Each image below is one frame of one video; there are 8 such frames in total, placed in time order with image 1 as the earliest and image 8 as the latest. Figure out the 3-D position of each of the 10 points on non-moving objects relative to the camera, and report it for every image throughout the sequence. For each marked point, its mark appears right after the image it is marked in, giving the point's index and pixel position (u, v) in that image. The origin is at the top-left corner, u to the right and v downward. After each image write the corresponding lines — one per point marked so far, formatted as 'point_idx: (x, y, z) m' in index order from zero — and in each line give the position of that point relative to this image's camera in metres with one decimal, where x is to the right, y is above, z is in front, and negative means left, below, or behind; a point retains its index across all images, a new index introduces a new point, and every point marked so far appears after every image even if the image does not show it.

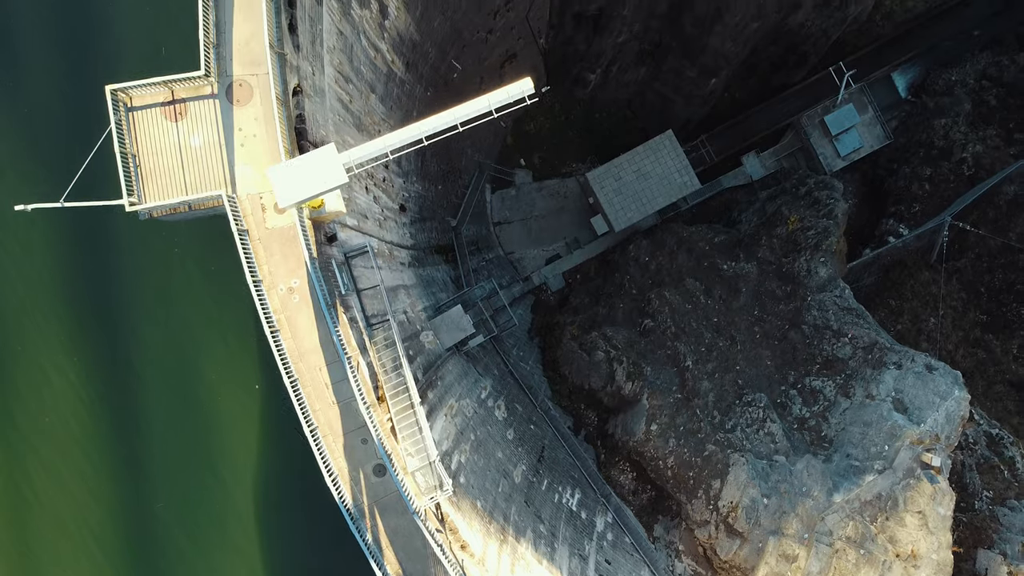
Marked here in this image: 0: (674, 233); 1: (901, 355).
0: (+2.8, +1.0, +13.7) m
1: (+5.0, -1.0, +10.4) m
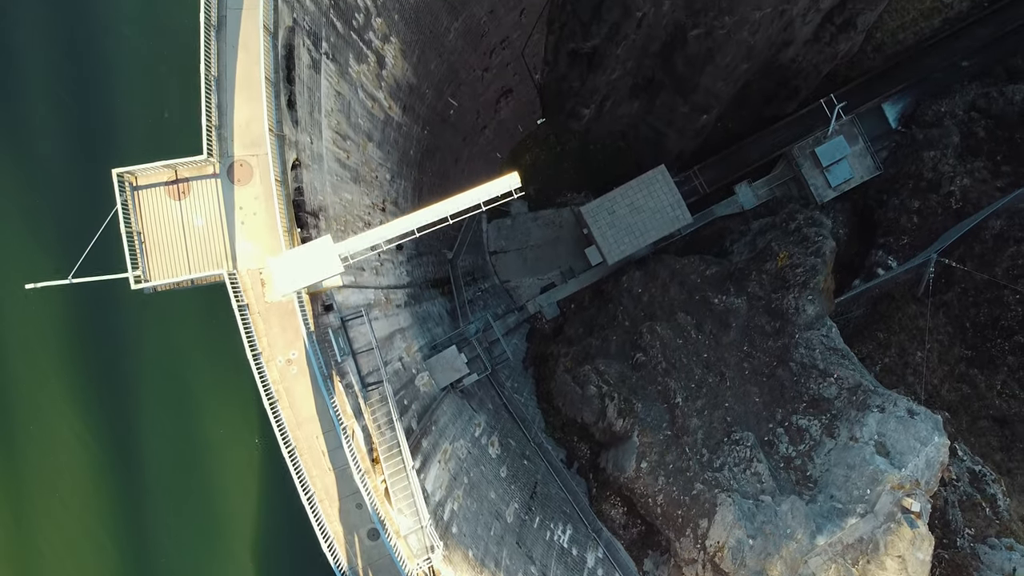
0: (+2.7, +0.4, +13.9) m
1: (+4.9, -1.5, +10.7) m
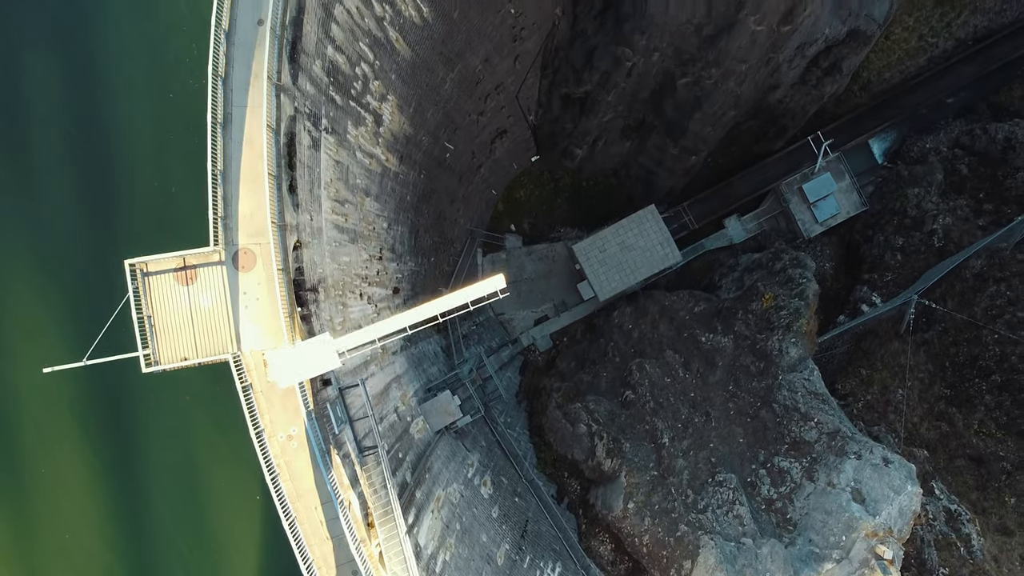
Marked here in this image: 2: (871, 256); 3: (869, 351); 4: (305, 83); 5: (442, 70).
0: (+2.6, -0.2, +14.3) m
1: (+4.8, -2.2, +11.1) m
2: (+7.0, +0.6, +15.8) m
3: (+6.3, -1.1, +14.3) m
4: (-2.0, +1.9, +7.6) m
5: (-1.0, +3.3, +12.0) m
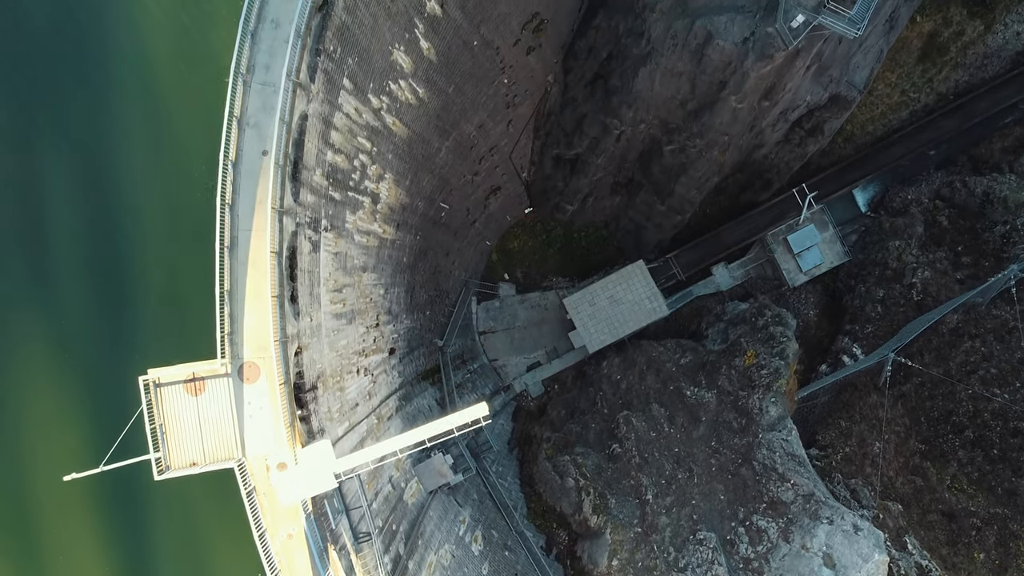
0: (+2.4, -1.2, +14.8) m
1: (+4.7, -3.2, +11.6) m
2: (+6.9, -0.4, +16.3) m
3: (+6.2, -2.1, +14.8) m
4: (-2.1, +0.9, +8.1) m
5: (-1.2, +2.3, +12.5) m
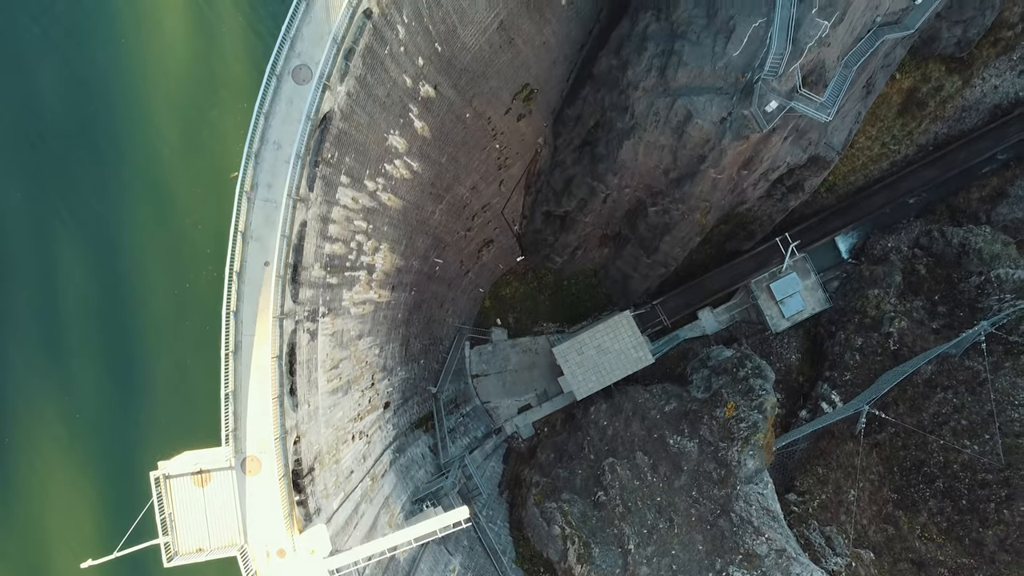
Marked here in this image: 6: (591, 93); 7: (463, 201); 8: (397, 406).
0: (+2.3, -2.2, +15.4) m
1: (+4.5, -4.2, +12.2) m
2: (+6.7, -1.4, +16.9) m
3: (+6.0, -3.1, +15.4) m
4: (-2.3, 0.0, +8.7) m
5: (-1.3, +1.4, +13.1) m
6: (+1.3, +3.2, +13.2) m
7: (-0.9, +1.5, +14.1) m
8: (-2.0, -2.0, +13.7) m
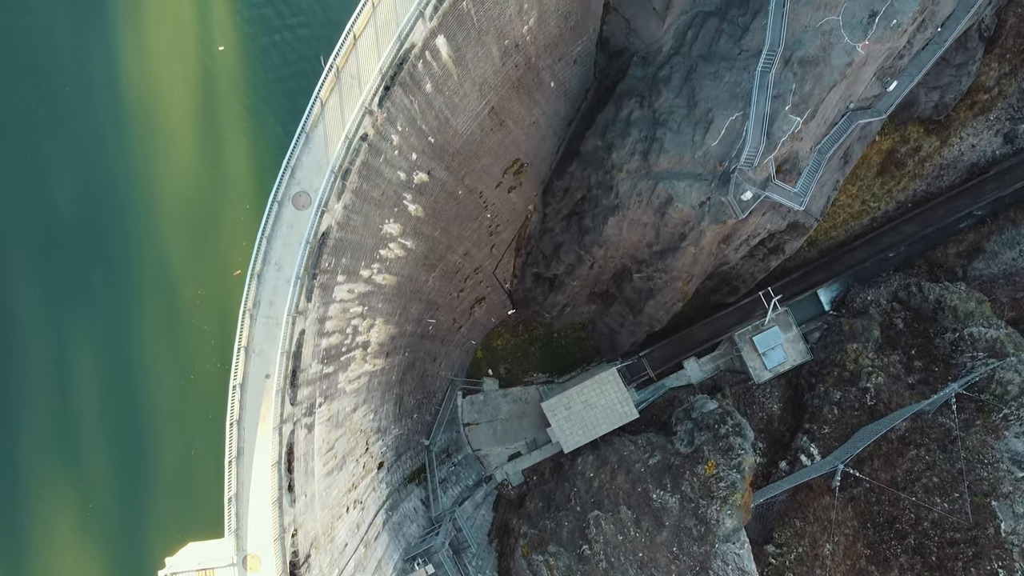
0: (+2.1, -3.3, +16.0) m
1: (+4.2, -5.3, +12.8) m
2: (+6.5, -2.5, +17.5) m
3: (+5.8, -4.3, +16.0) m
4: (-2.4, -1.1, +9.3) m
5: (-1.5, +0.2, +13.7) m
6: (+1.1, +2.0, +13.8) m
7: (-1.0, +0.4, +14.7) m
8: (-2.2, -3.1, +14.3) m
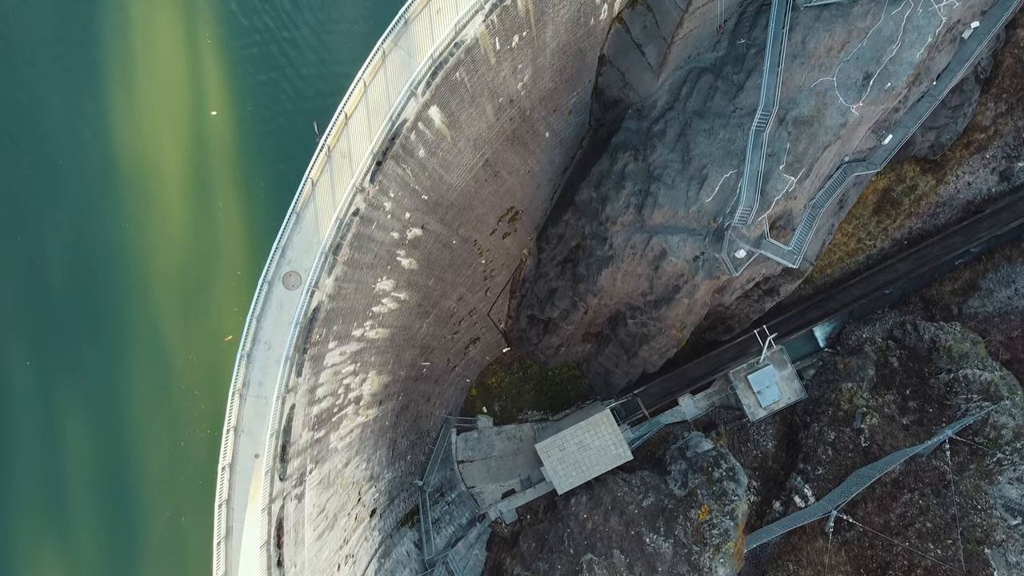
0: (+1.9, -4.1, +16.0) m
1: (+4.1, -6.2, +12.8) m
2: (+6.4, -3.4, +17.5) m
3: (+5.6, -5.2, +16.0) m
4: (-2.5, -1.9, +9.3) m
5: (-1.6, -0.6, +13.7) m
6: (+1.1, +1.2, +13.8) m
7: (-1.1, -0.4, +14.7) m
8: (-2.3, -3.9, +14.3) m
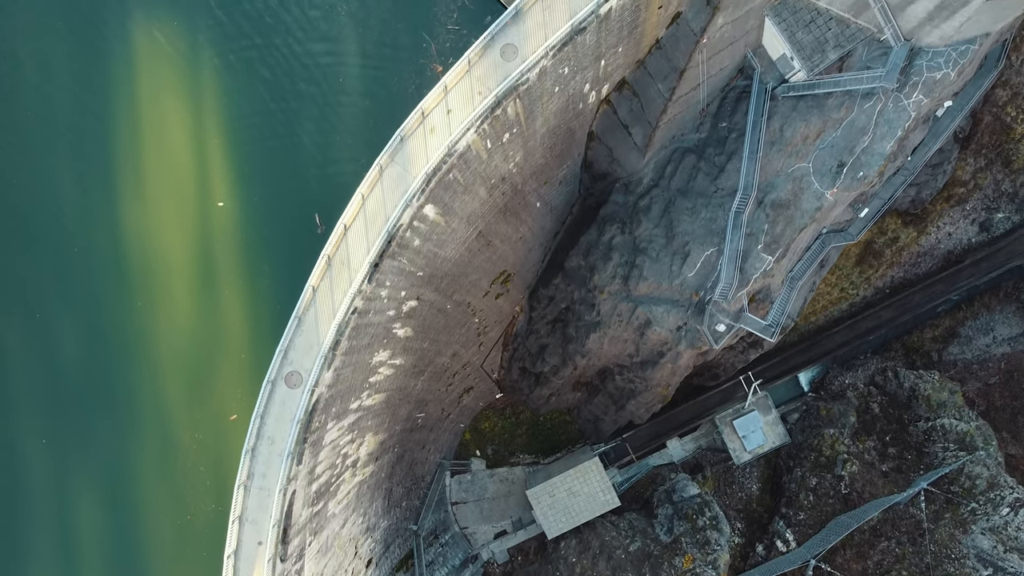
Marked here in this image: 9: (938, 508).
0: (+1.8, -5.2, +16.6) m
1: (+3.9, -7.3, +13.4) m
2: (+6.2, -4.5, +18.1) m
3: (+5.5, -6.3, +16.6) m
4: (-2.7, -3.0, +9.8) m
5: (-1.7, -1.6, +14.2) m
6: (+0.9, +0.1, +14.4) m
7: (-1.3, -1.5, +15.2) m
8: (-2.5, -5.0, +14.8) m
9: (+8.4, -4.4, +15.9) m
